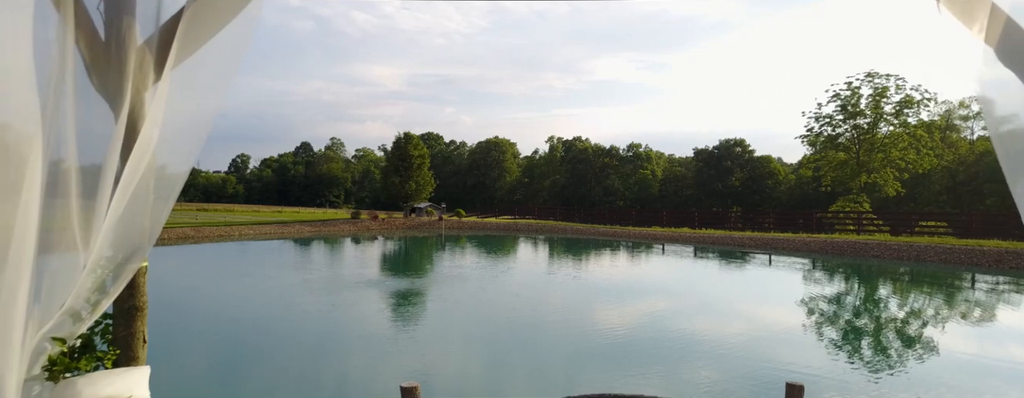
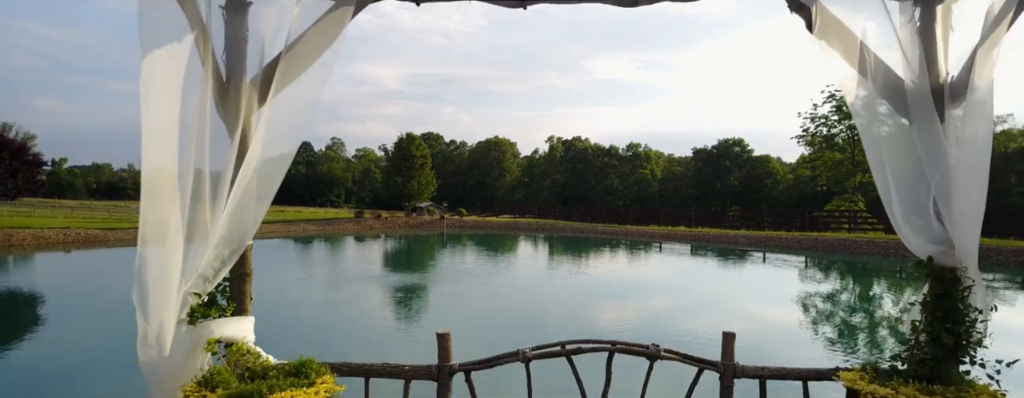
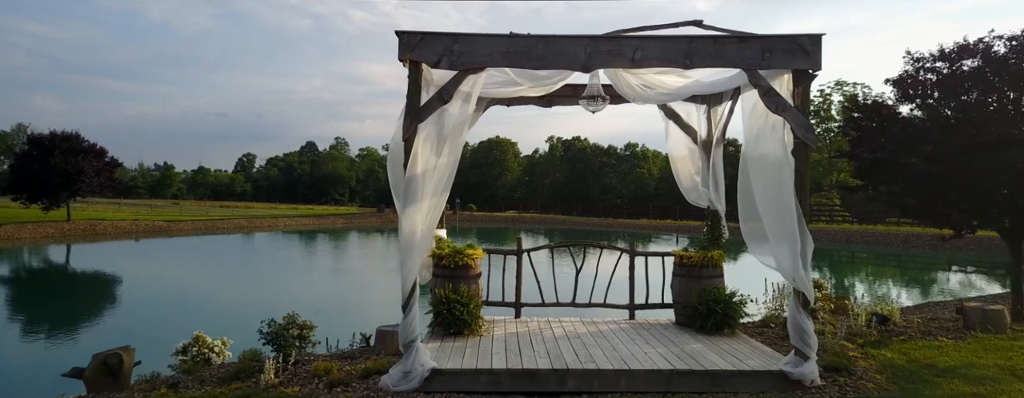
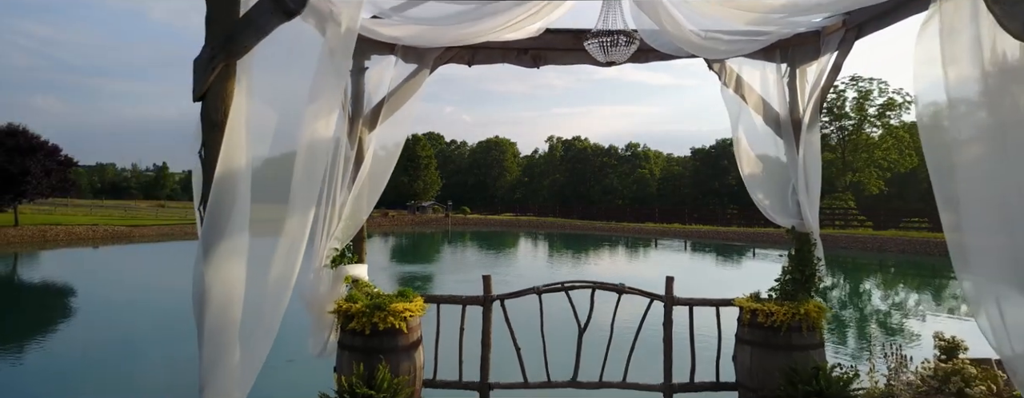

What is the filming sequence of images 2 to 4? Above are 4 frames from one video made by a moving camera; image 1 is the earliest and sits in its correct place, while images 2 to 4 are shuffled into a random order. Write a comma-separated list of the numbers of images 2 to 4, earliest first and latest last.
2, 4, 3
